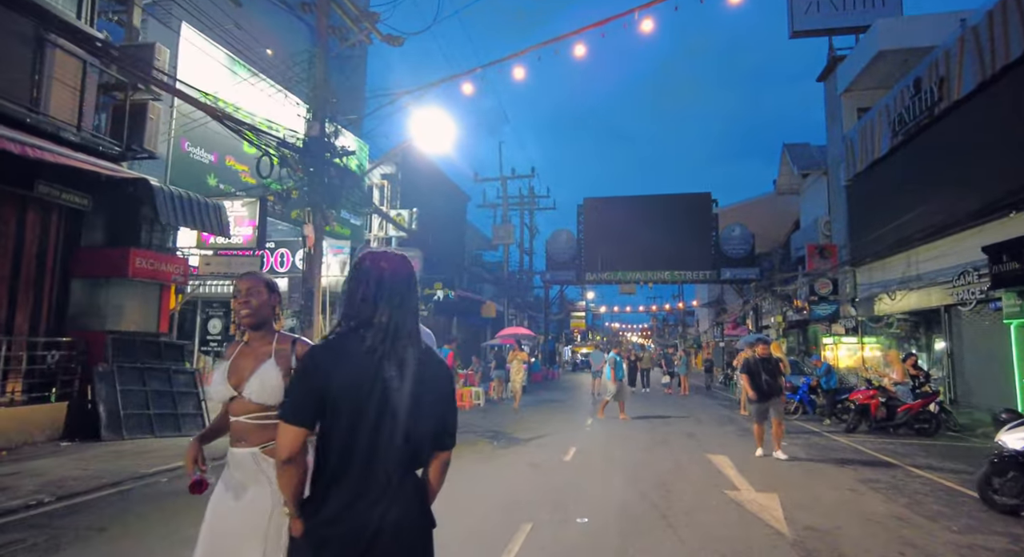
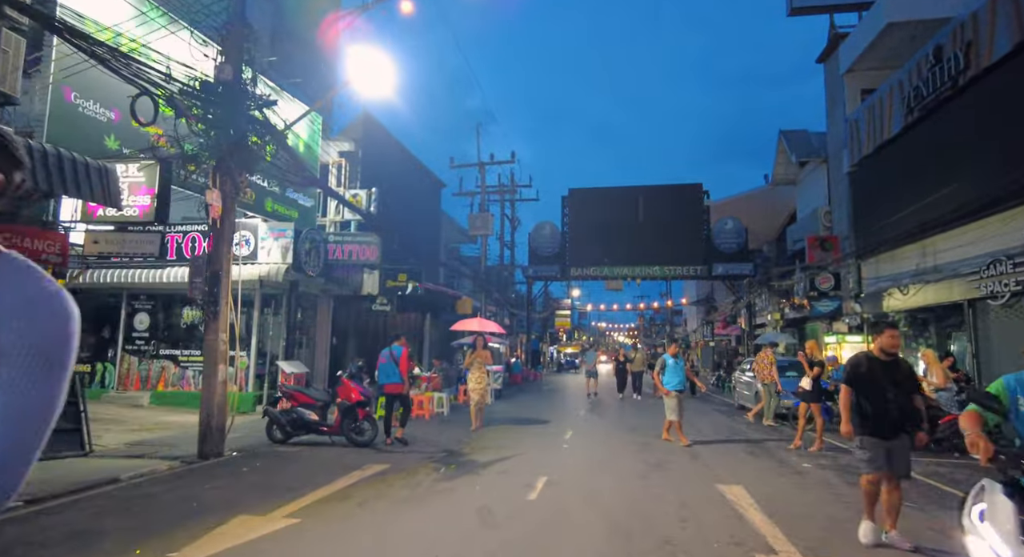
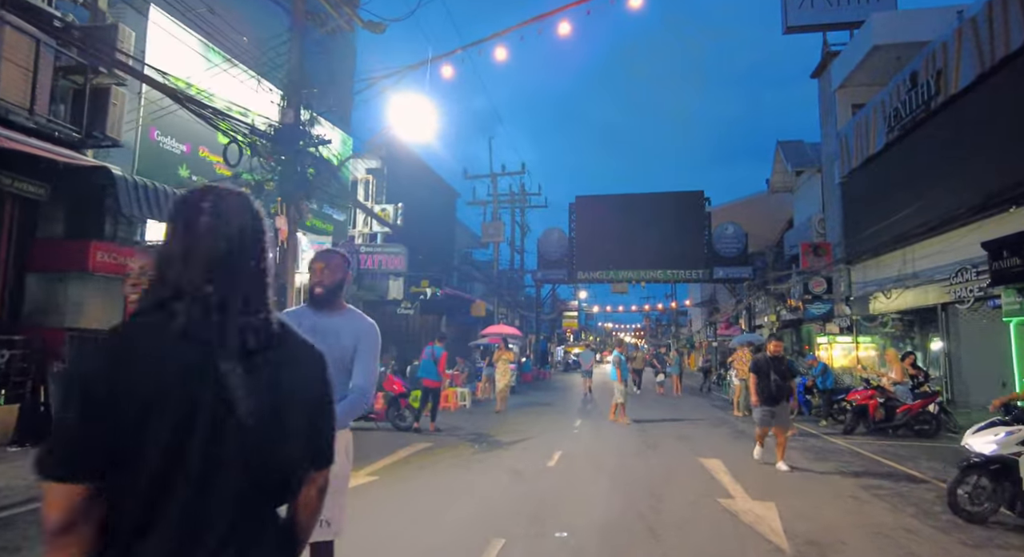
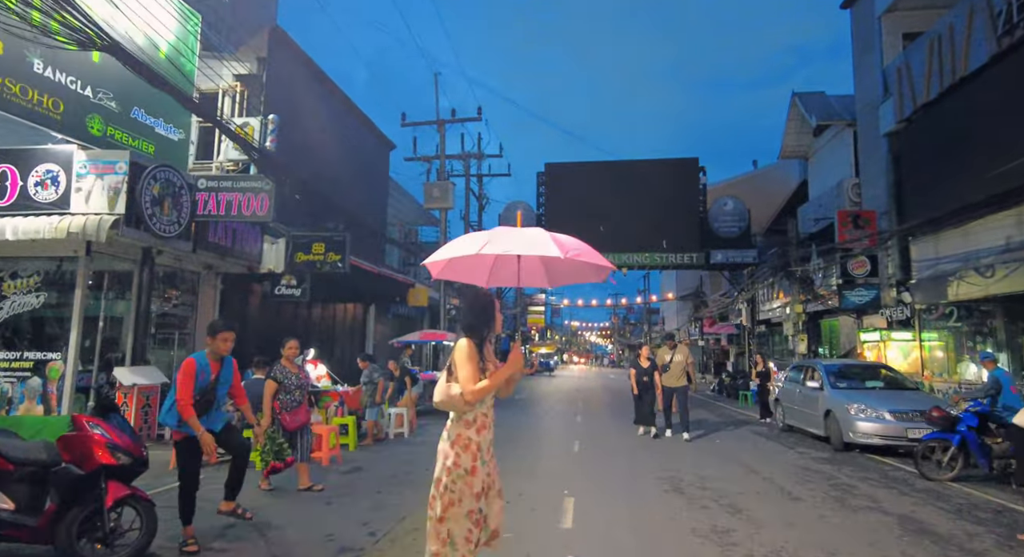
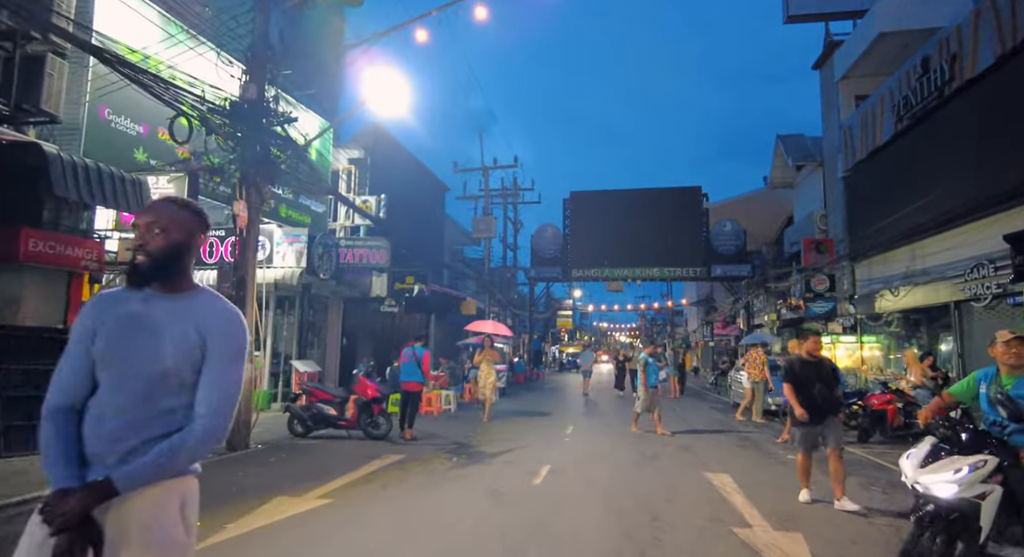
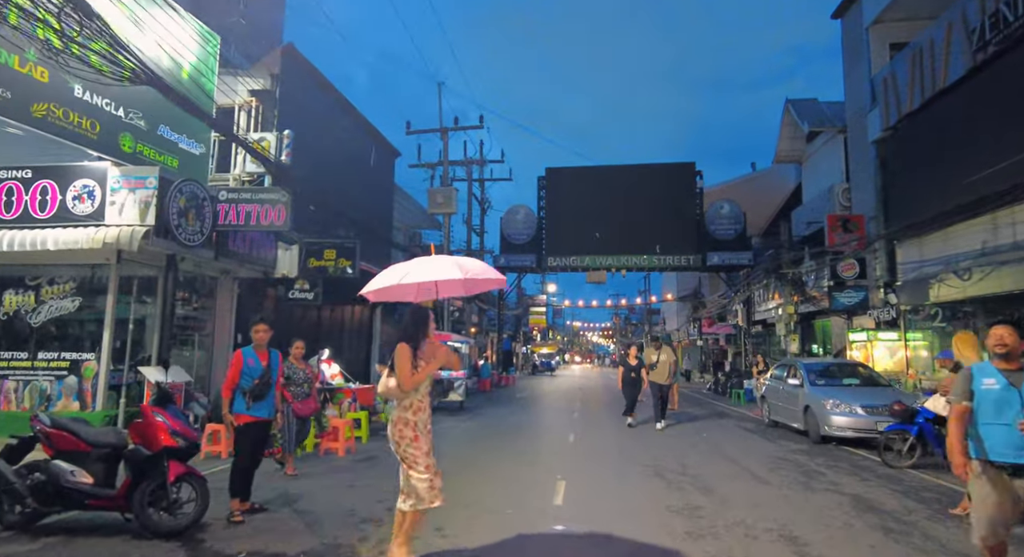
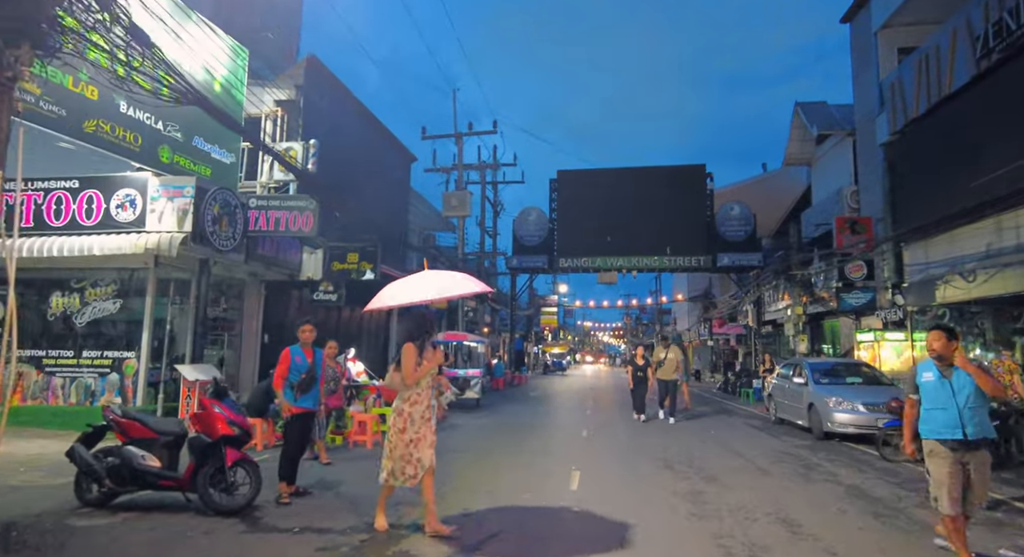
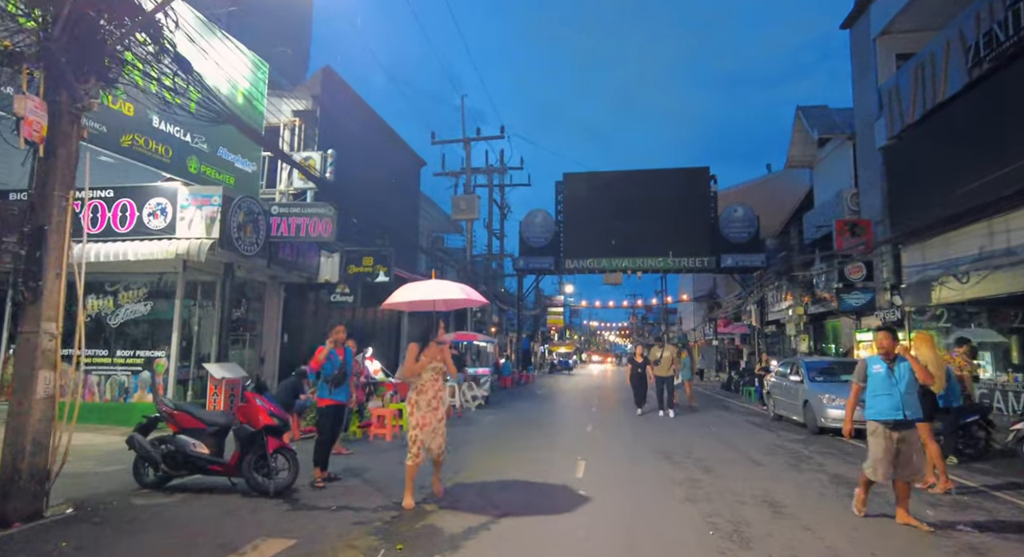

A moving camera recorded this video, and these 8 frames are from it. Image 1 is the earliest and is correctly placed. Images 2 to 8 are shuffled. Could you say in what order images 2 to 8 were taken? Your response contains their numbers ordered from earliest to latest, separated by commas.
3, 5, 2, 8, 7, 6, 4
